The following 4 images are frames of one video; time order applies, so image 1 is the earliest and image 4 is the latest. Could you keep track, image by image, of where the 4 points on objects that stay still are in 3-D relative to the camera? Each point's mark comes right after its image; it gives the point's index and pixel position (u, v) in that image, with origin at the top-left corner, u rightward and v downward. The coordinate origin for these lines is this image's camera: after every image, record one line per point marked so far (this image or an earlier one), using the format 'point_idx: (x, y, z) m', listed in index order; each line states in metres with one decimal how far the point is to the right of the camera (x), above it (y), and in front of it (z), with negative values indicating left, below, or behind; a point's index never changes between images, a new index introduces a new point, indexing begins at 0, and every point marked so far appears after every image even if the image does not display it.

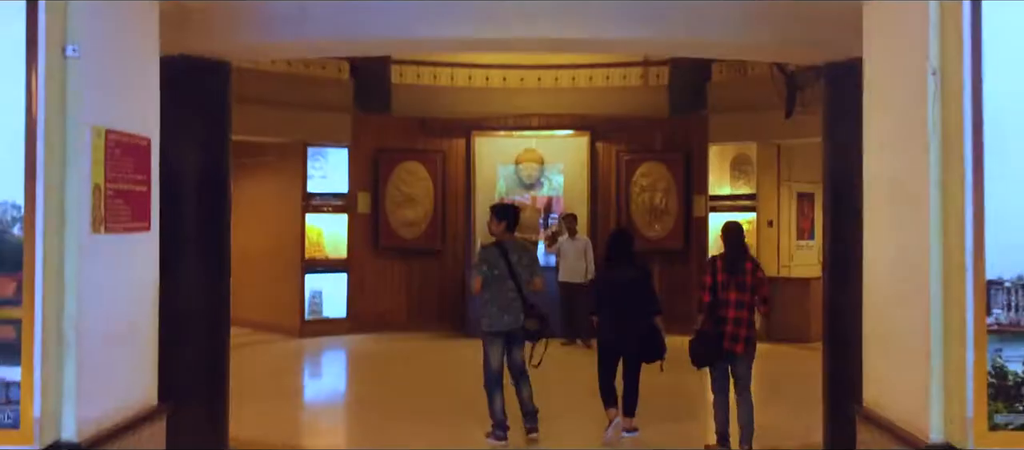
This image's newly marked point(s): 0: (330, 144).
0: (-2.4, +1.1, +11.0) m
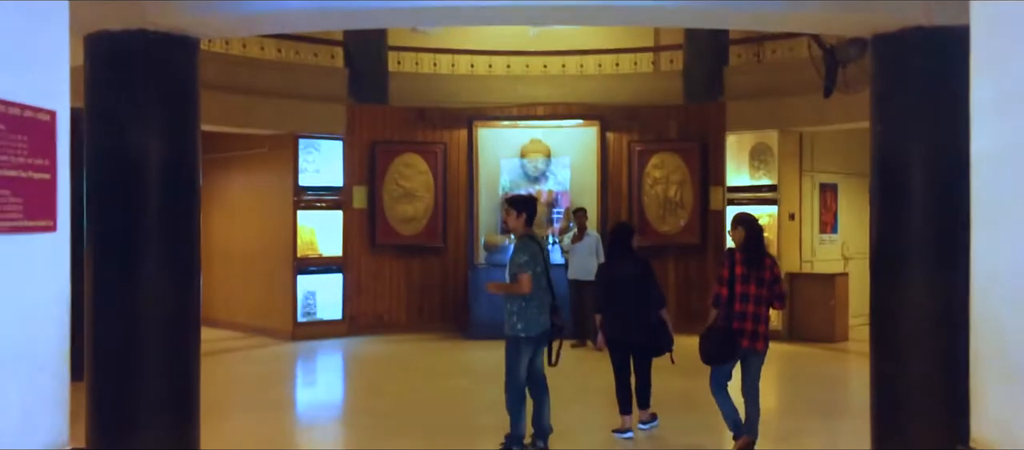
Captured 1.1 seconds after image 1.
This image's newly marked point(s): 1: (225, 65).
0: (-2.3, +1.1, +10.4) m
1: (-3.3, +1.8, +9.7) m
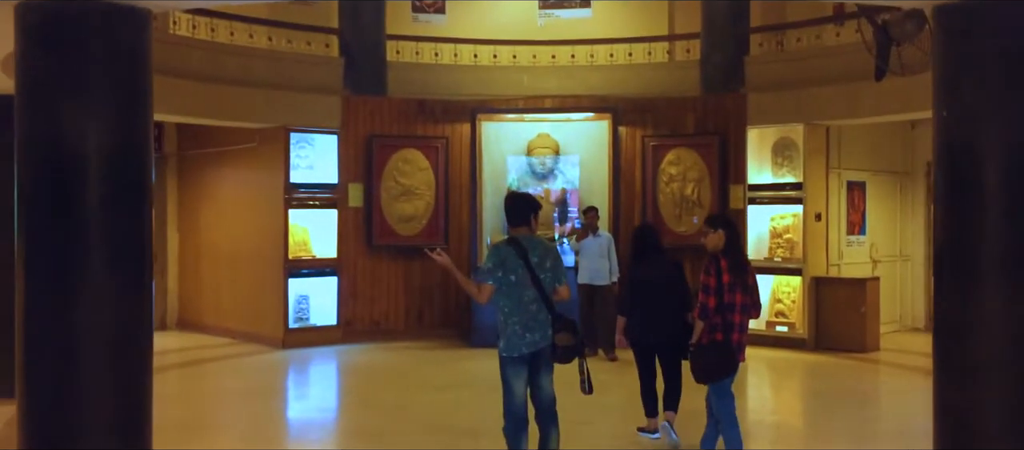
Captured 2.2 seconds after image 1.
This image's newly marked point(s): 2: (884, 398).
0: (-2.3, +1.1, +9.8) m
1: (-3.2, +1.8, +9.1) m
2: (+3.4, -1.6, +7.8) m
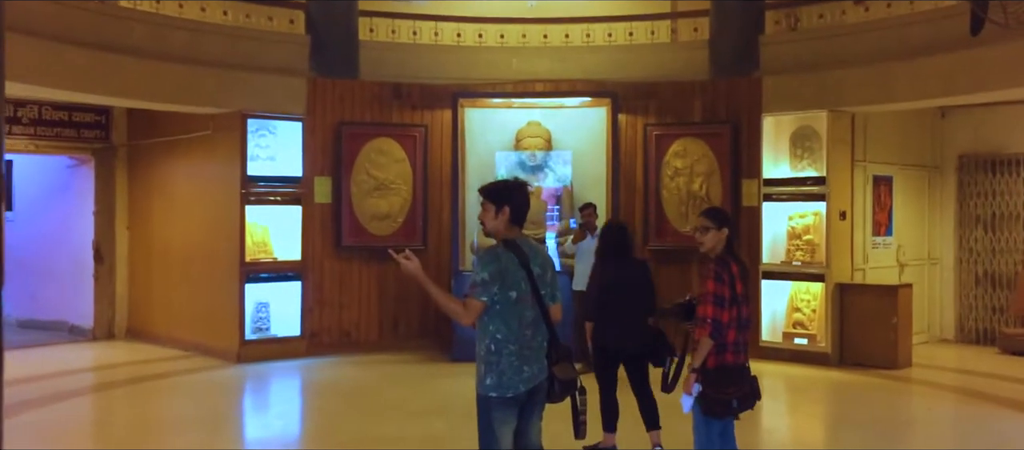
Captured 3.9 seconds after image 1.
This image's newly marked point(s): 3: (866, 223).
0: (-2.4, +1.1, +8.7) m
1: (-3.3, +1.8, +8.0) m
2: (+3.3, -1.6, +6.8) m
3: (+3.6, 0.0, +8.7) m
